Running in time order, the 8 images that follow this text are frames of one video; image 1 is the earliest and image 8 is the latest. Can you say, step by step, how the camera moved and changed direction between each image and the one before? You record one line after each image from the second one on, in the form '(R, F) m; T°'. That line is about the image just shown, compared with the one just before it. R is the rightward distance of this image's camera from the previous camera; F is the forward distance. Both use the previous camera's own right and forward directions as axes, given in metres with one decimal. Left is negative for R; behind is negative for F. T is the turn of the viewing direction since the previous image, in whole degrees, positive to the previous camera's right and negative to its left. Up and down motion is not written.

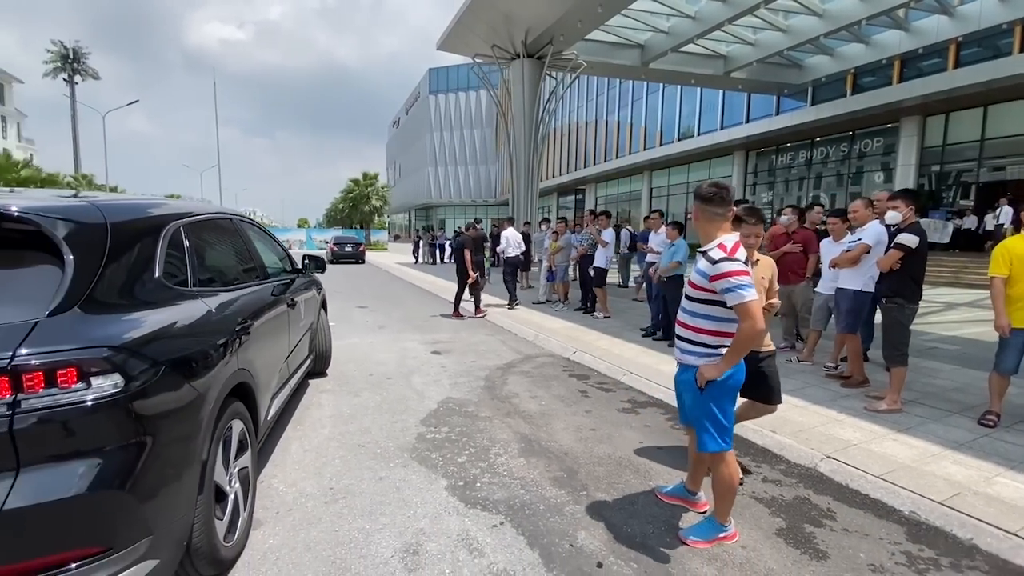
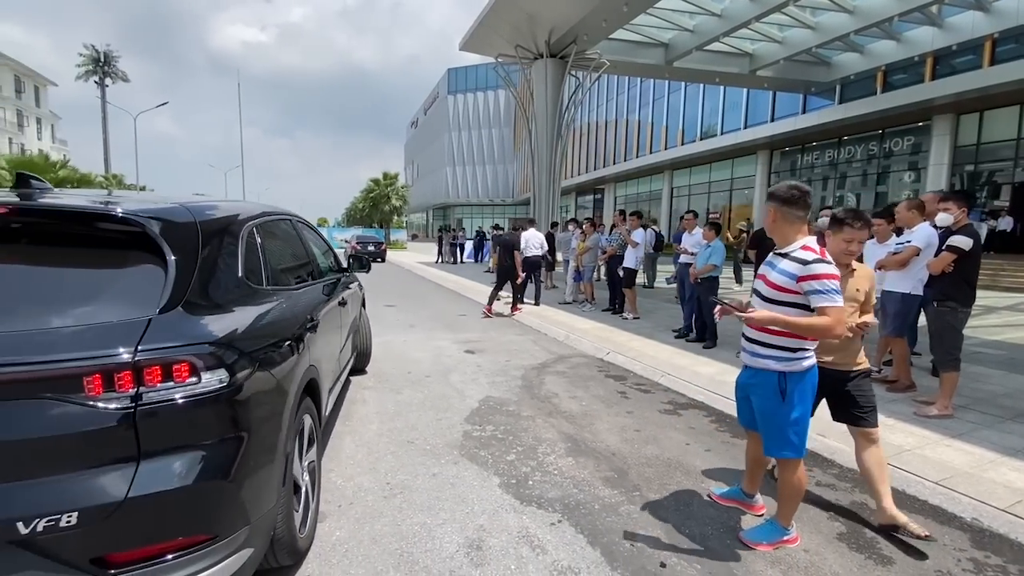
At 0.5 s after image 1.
(-0.3, 0.0) m; -2°
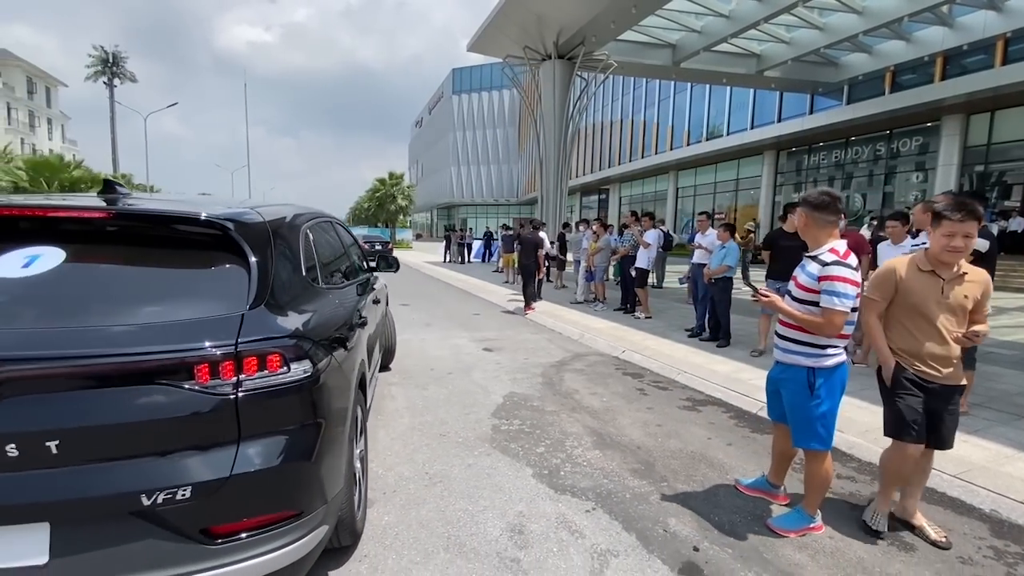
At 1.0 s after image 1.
(-0.2, -0.2) m; 0°
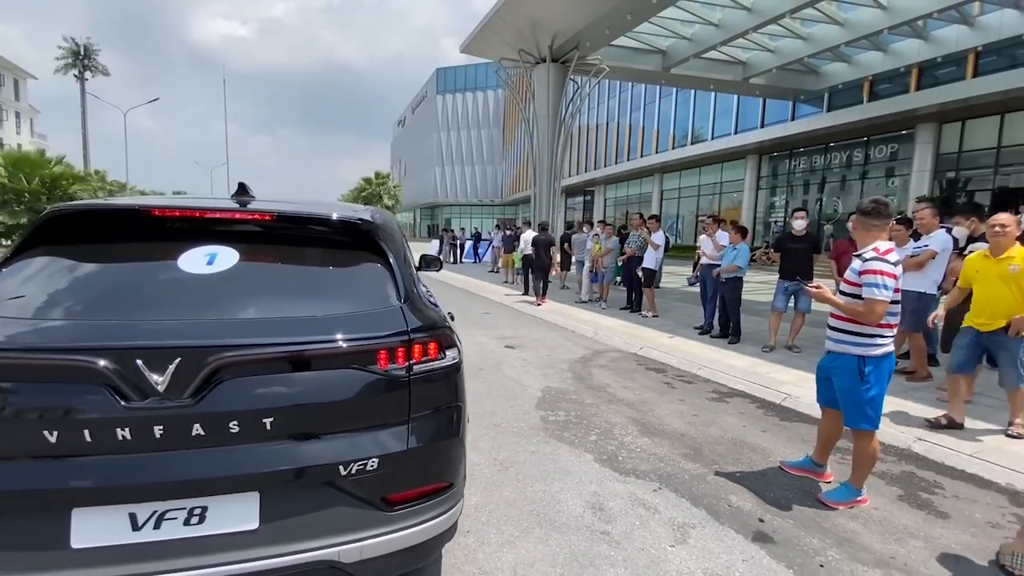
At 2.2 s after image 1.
(-0.6, -0.2) m; +2°
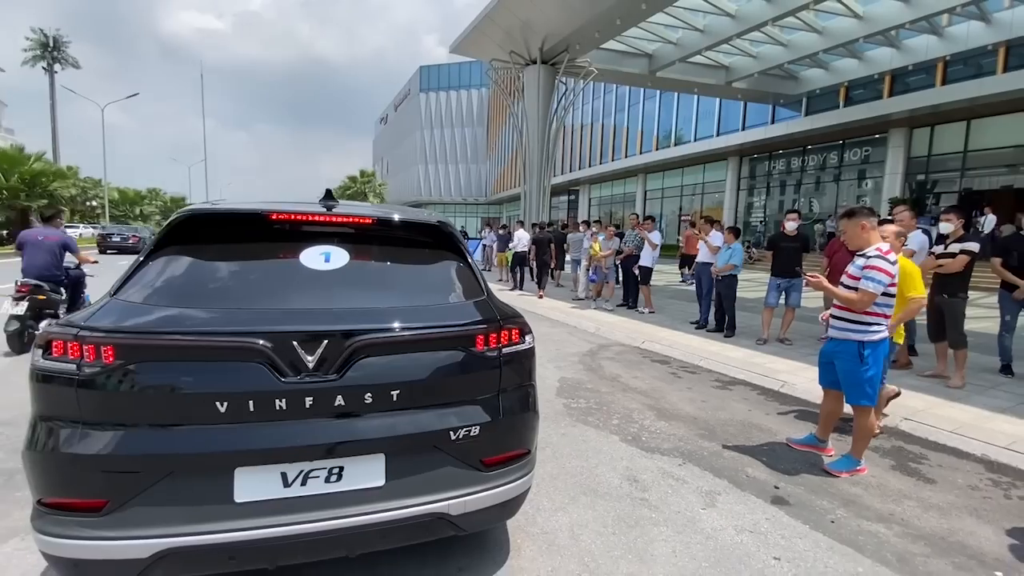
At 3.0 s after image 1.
(-0.4, -0.3) m; +2°
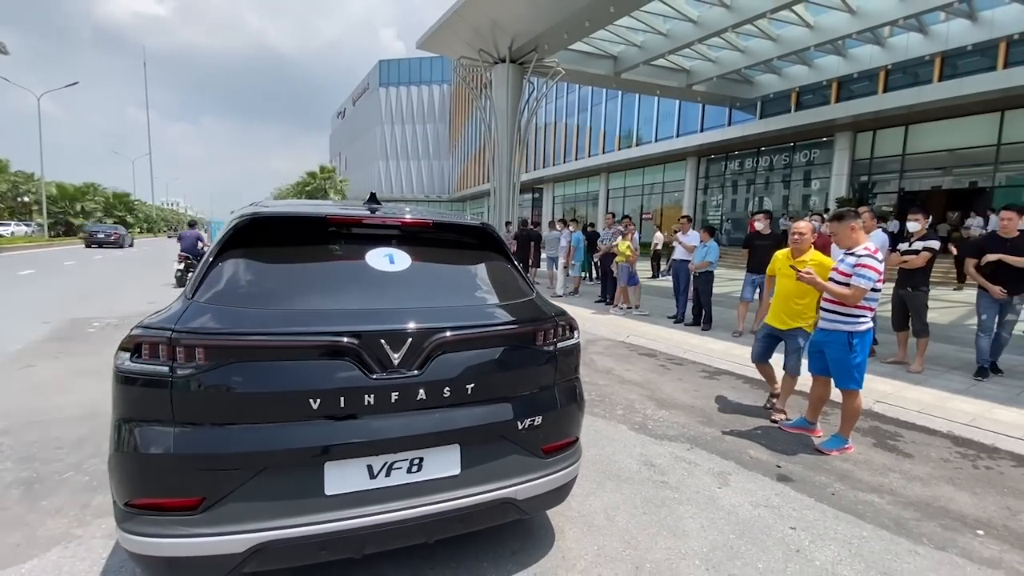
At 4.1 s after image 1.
(-0.5, -0.1) m; +5°
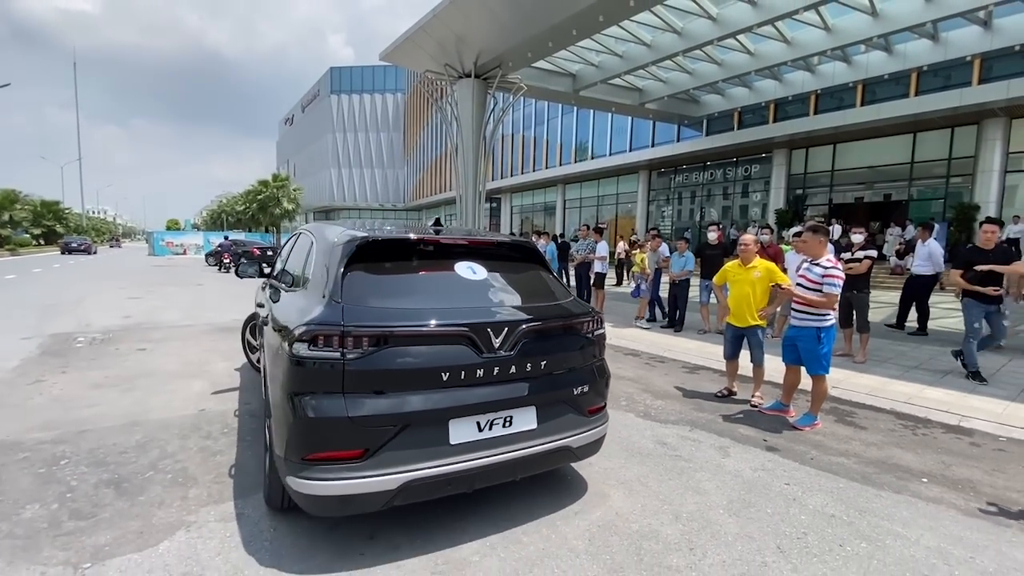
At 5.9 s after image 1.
(-0.7, -0.5) m; +6°
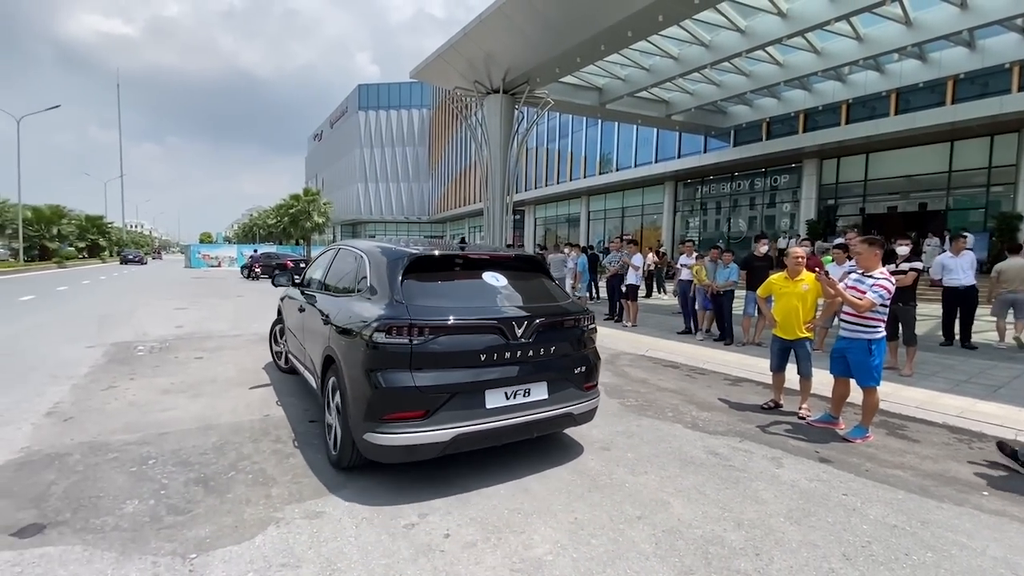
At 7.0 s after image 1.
(-0.3, -0.2) m; -3°
